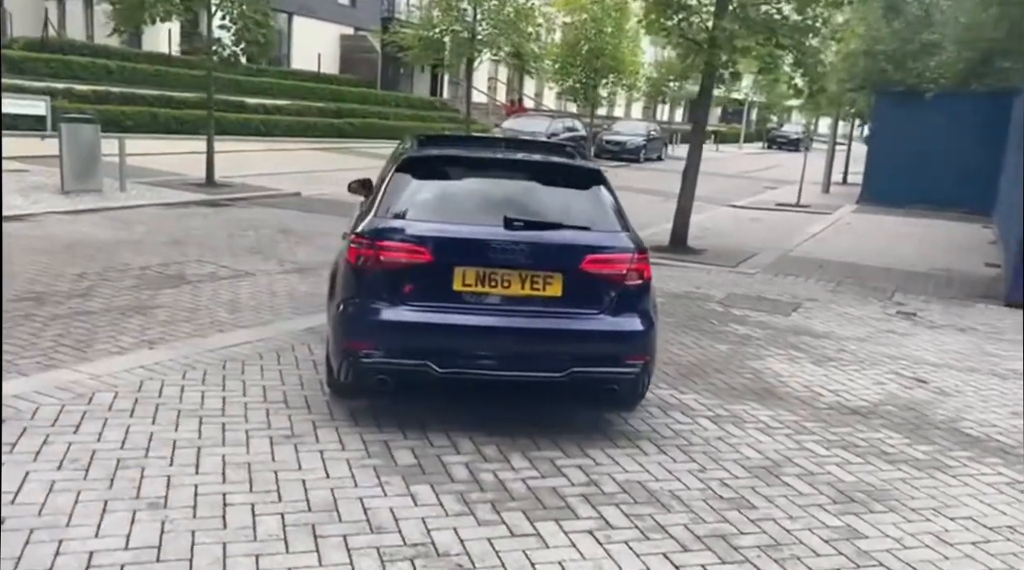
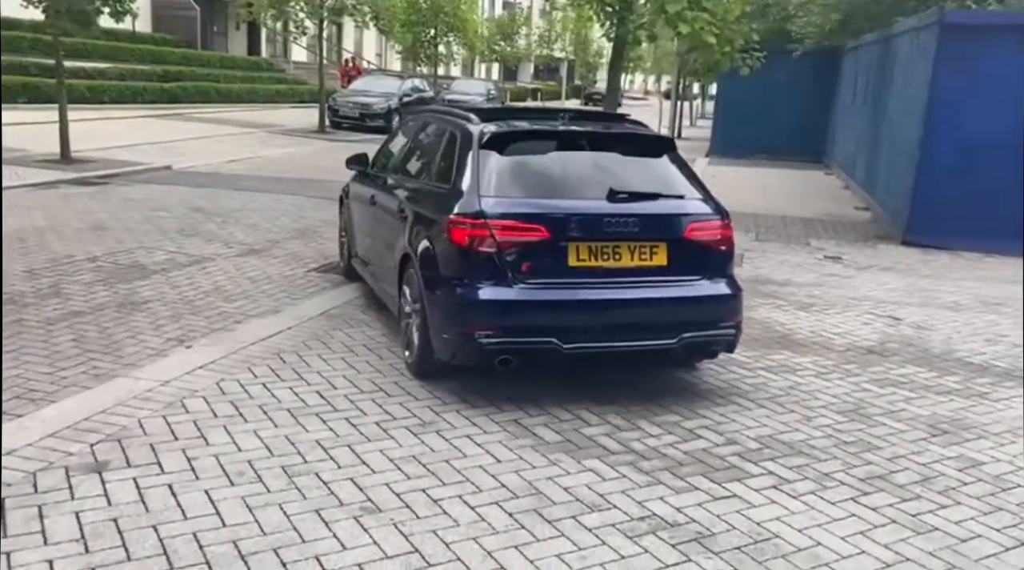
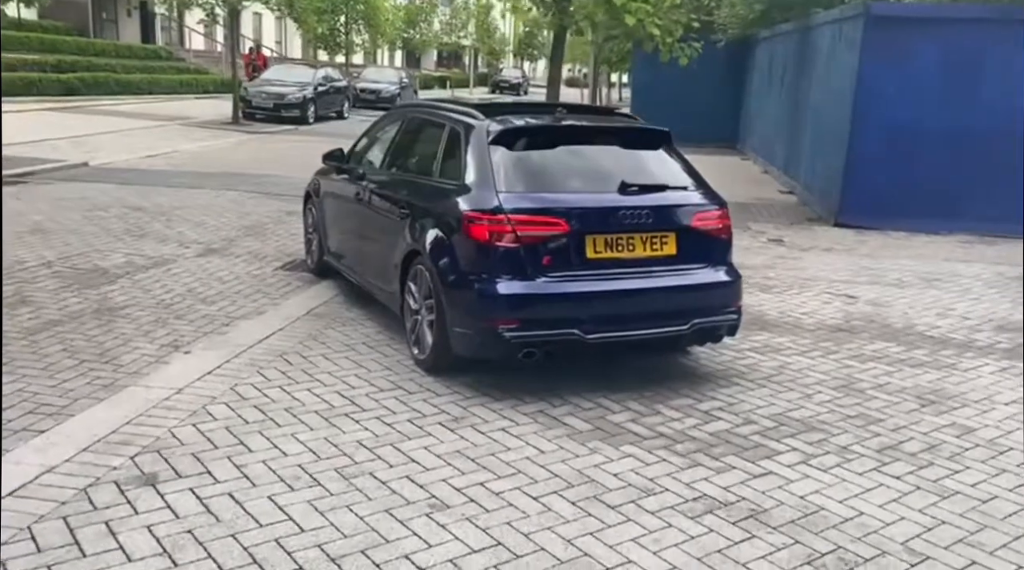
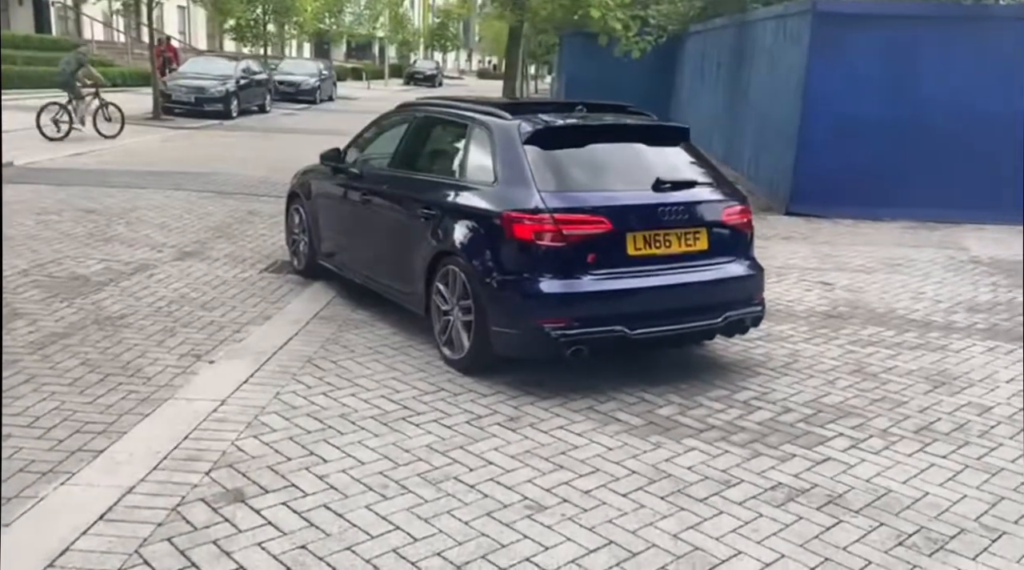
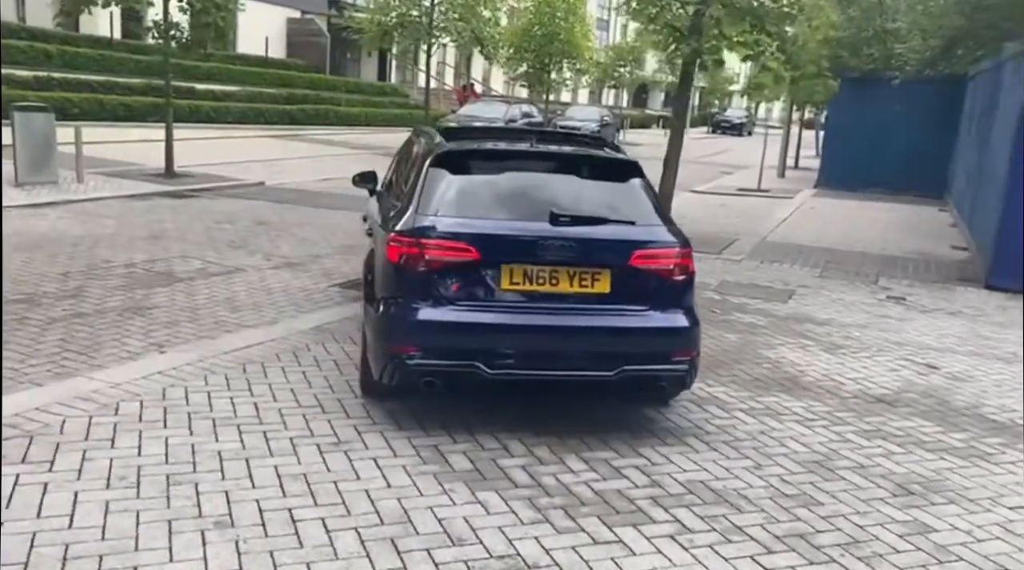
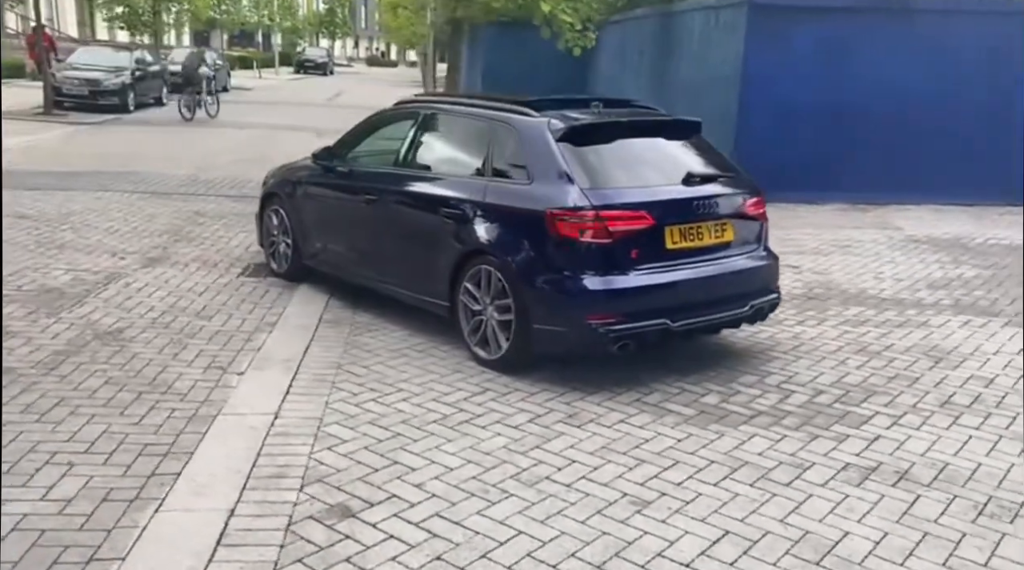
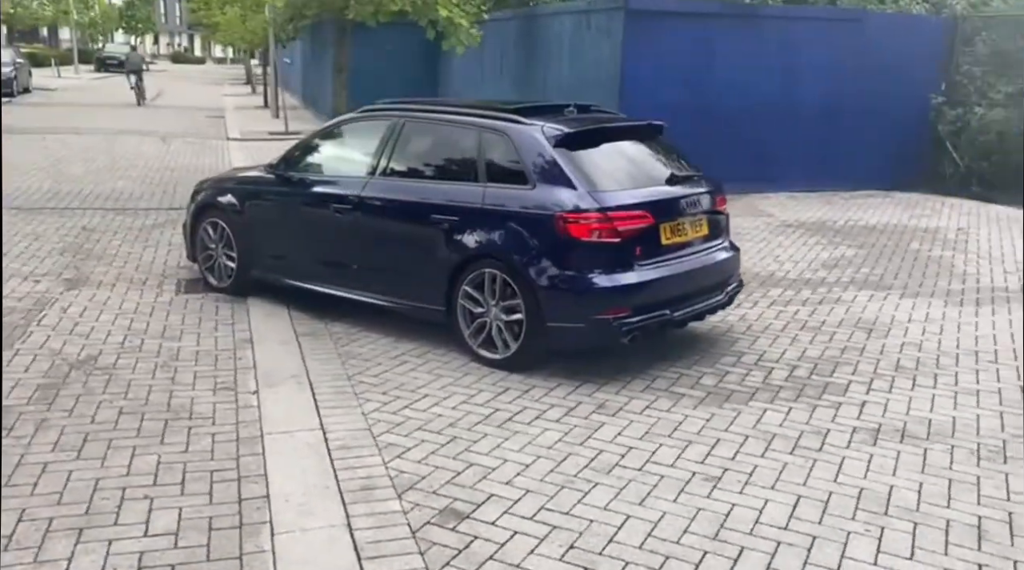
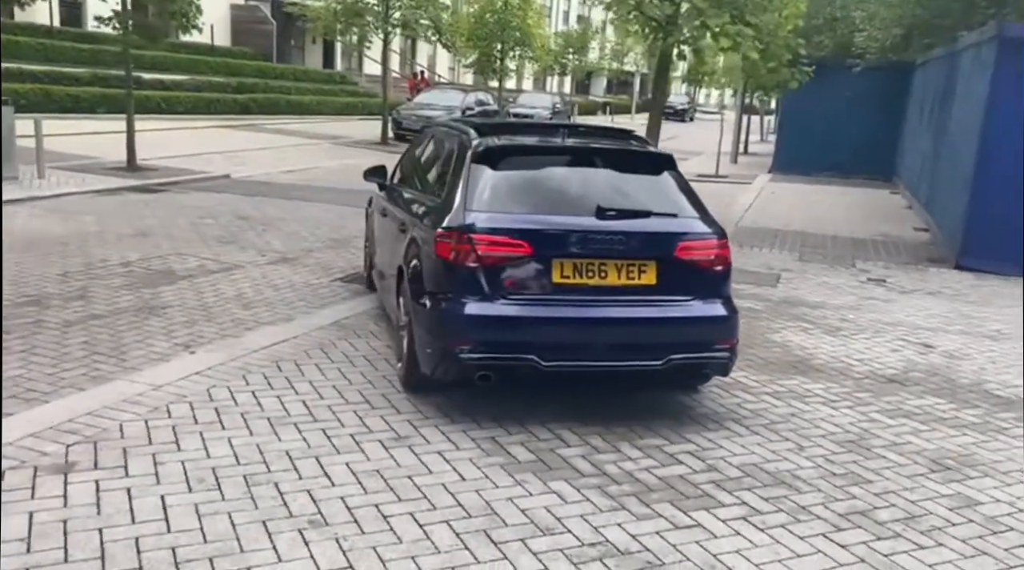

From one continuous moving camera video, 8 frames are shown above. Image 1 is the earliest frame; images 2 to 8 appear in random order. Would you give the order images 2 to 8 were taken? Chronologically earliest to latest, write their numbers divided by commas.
5, 8, 2, 3, 4, 6, 7
